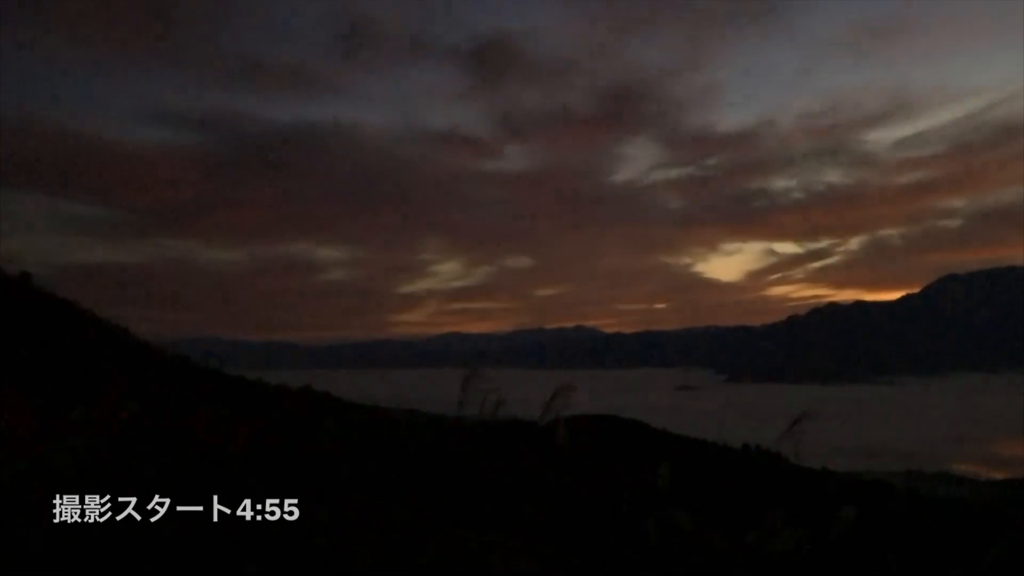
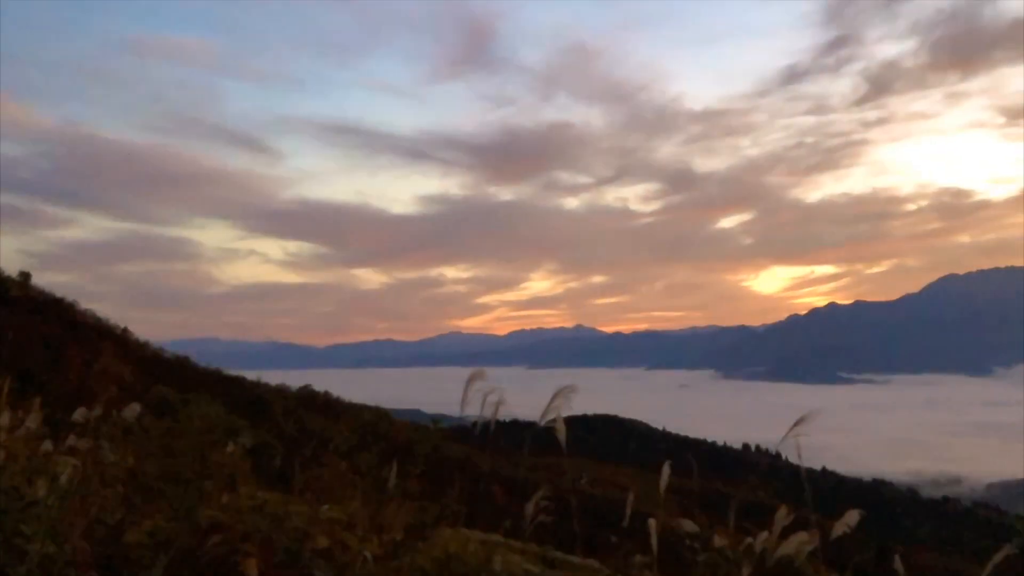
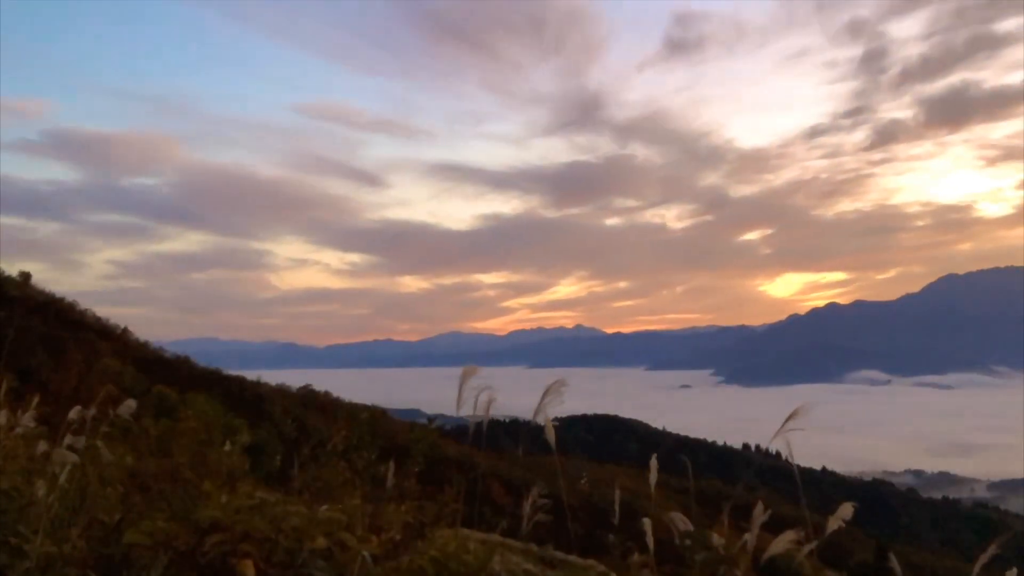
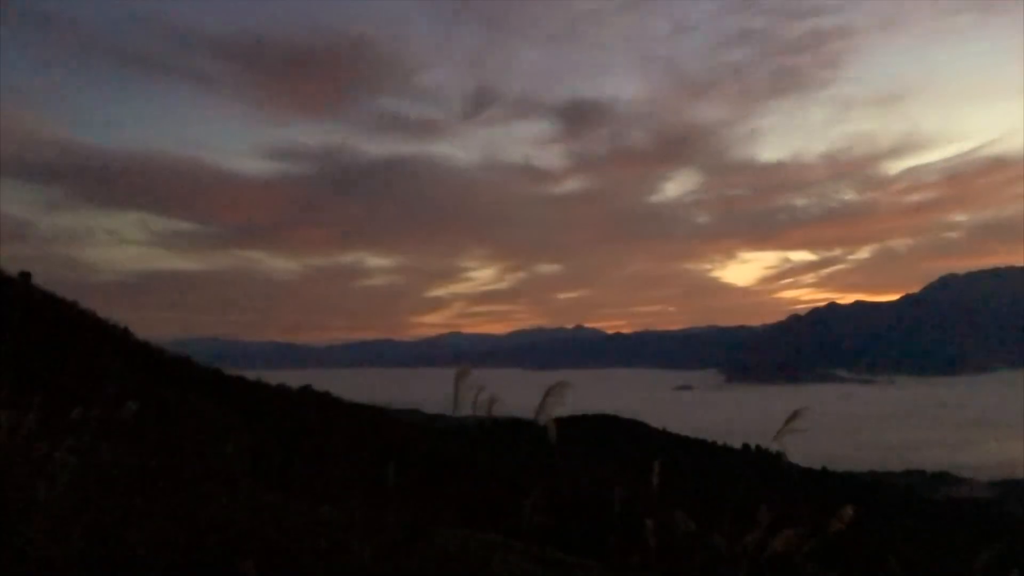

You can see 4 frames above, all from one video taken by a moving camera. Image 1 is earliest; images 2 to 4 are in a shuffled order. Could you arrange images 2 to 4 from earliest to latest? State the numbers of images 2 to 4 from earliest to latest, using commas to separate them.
4, 2, 3
